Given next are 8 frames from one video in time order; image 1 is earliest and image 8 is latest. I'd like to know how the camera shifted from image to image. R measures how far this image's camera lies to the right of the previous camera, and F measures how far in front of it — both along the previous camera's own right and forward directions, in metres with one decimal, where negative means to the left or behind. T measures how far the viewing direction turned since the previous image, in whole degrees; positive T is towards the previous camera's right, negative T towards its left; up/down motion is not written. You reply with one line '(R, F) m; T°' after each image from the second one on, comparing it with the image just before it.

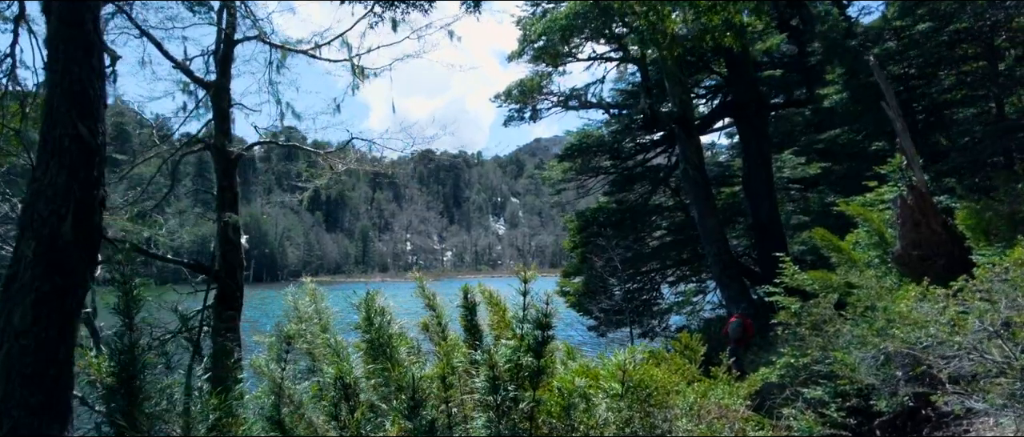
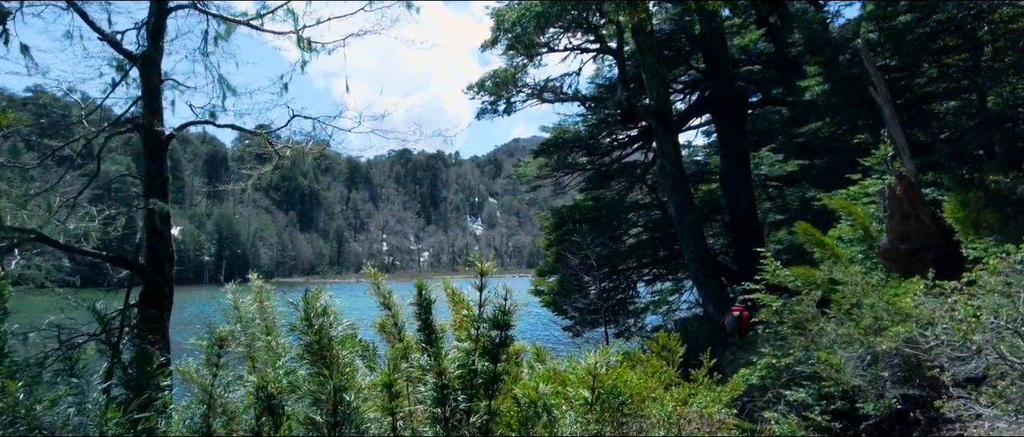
(+0.2, +0.7) m; +2°
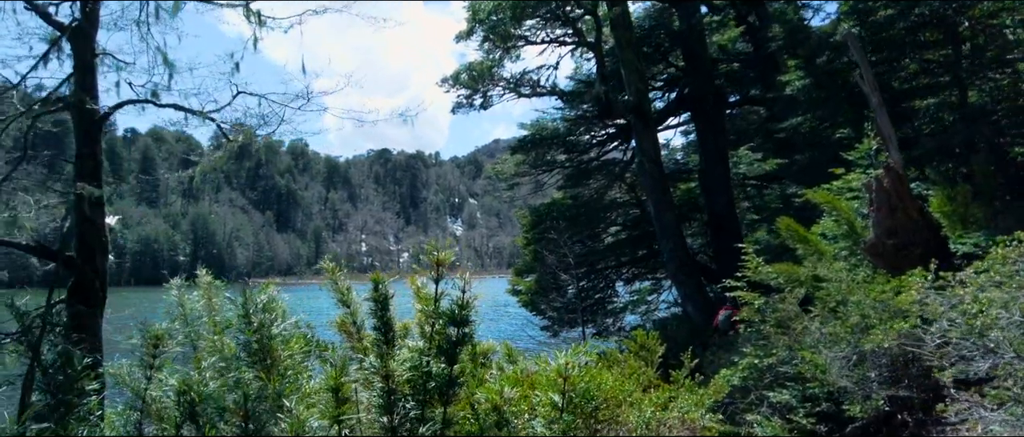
(+0.1, +0.5) m; +2°
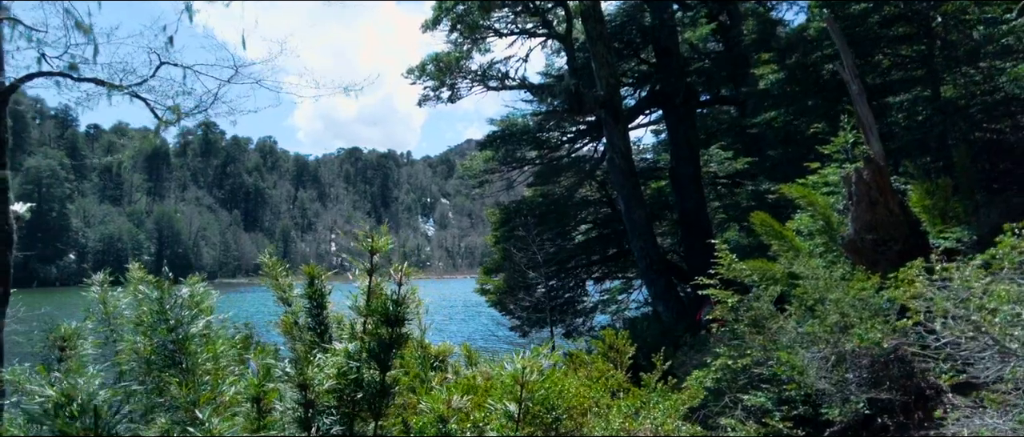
(+0.1, +0.6) m; +2°
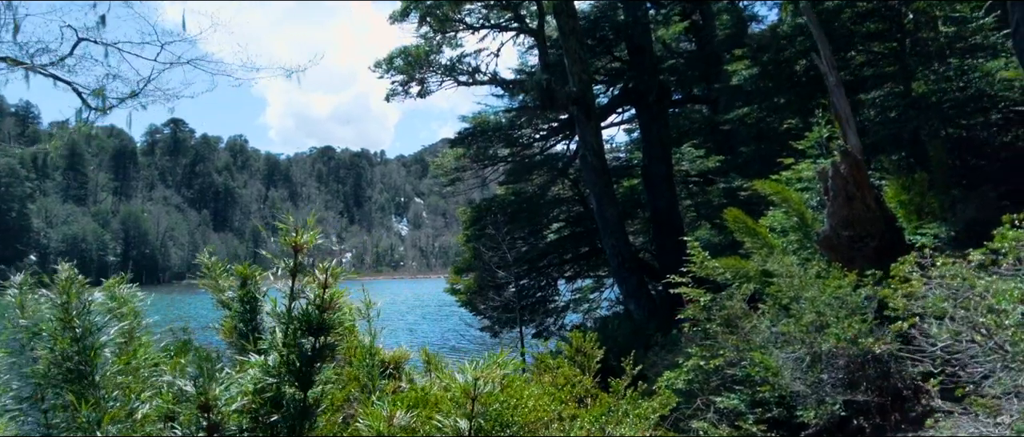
(+0.1, +0.4) m; +2°
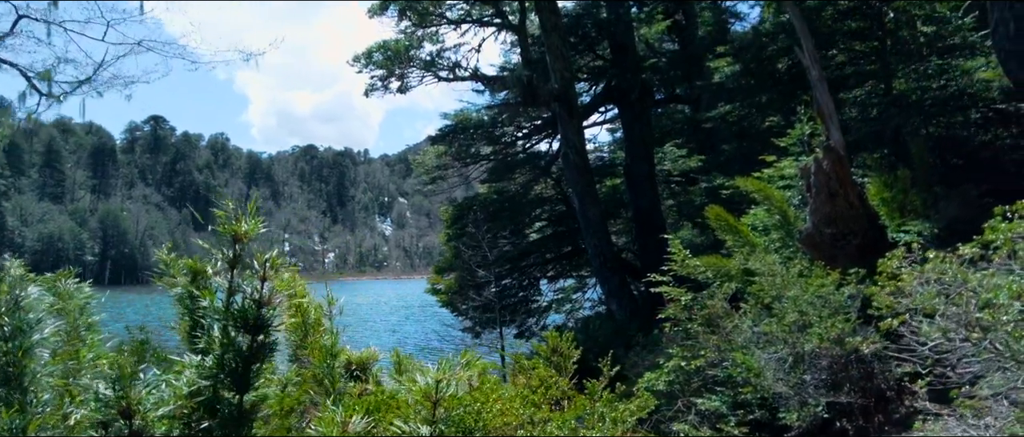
(+0.1, +0.2) m; +1°
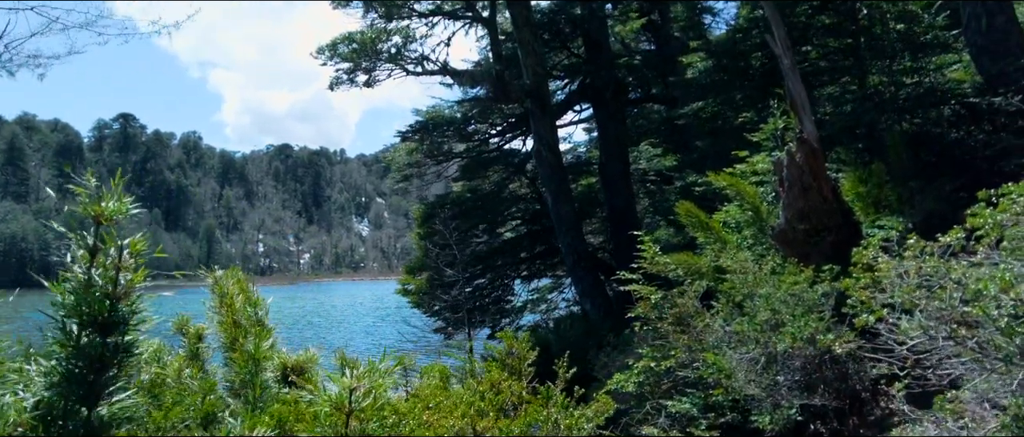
(+0.2, +0.4) m; +2°
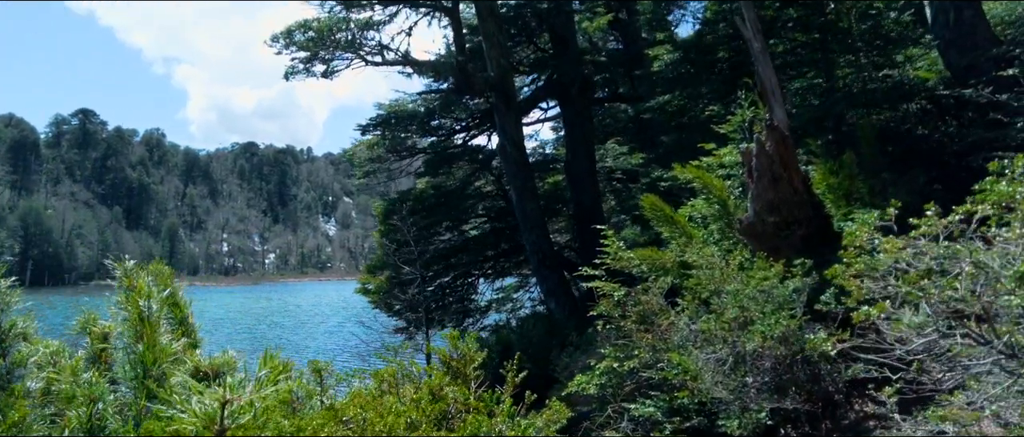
(+0.2, +0.5) m; +3°
